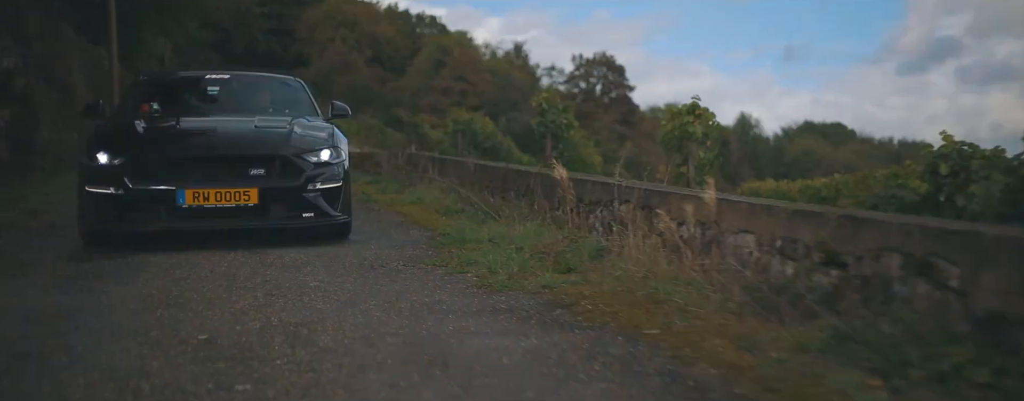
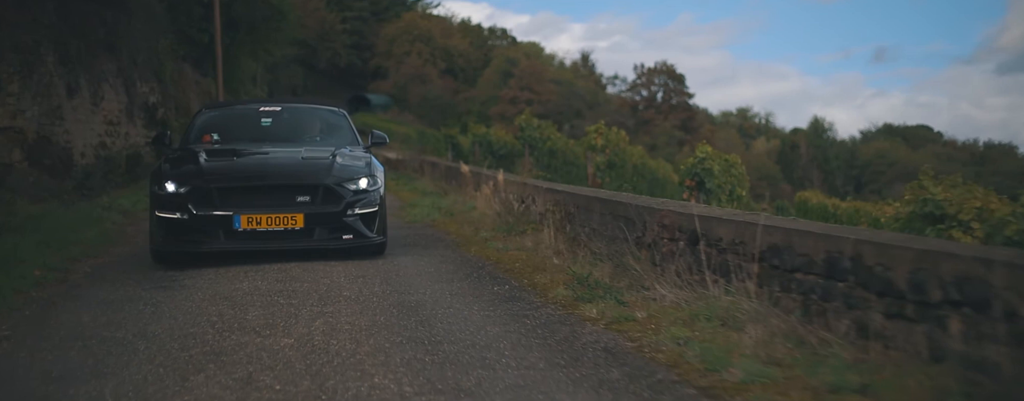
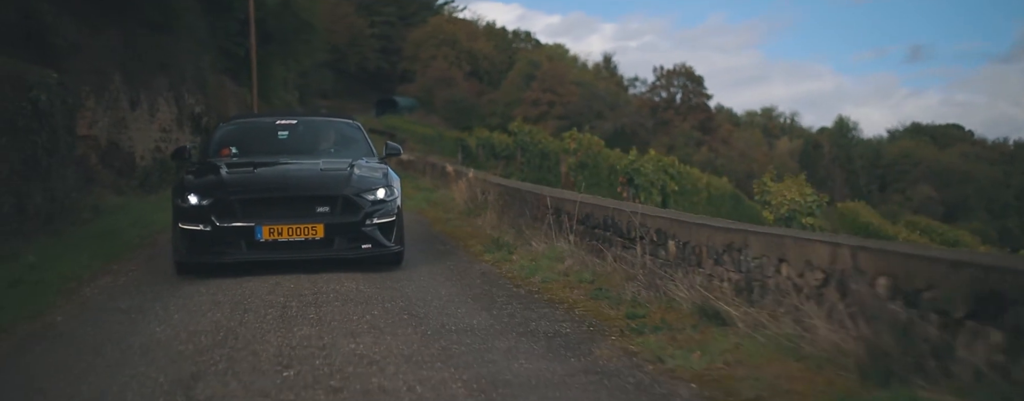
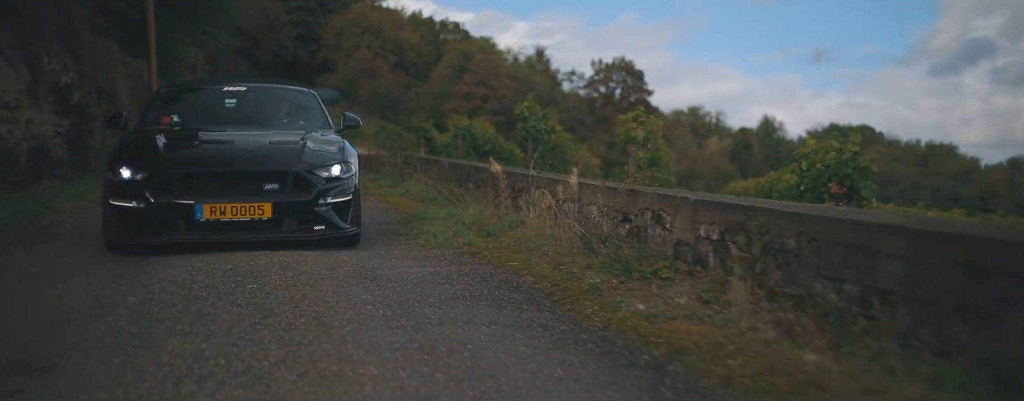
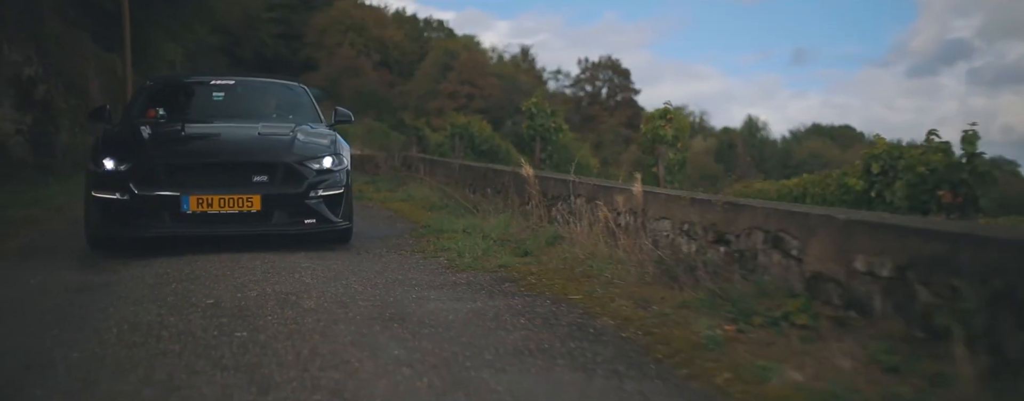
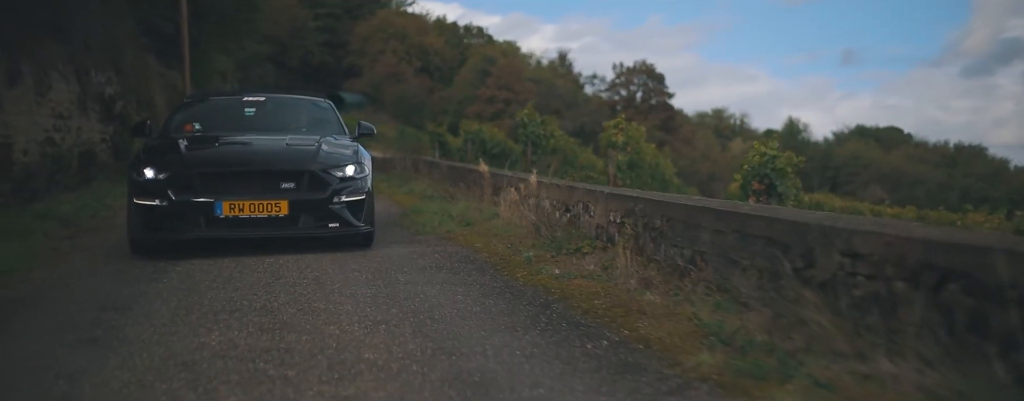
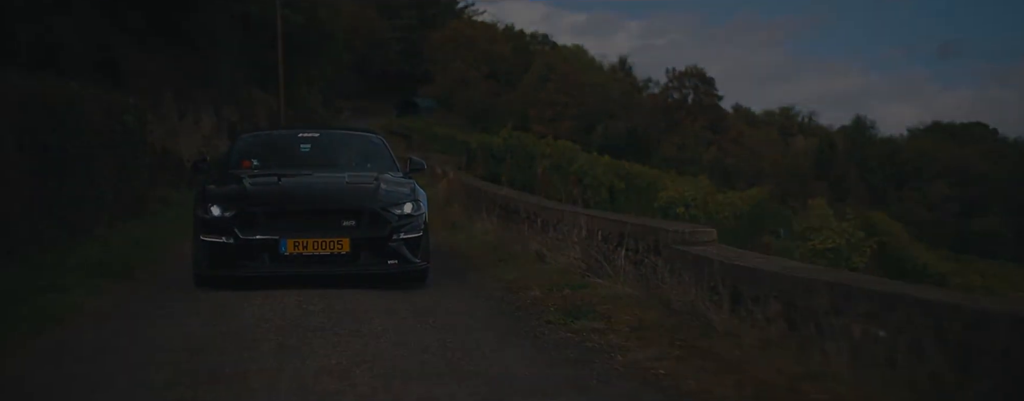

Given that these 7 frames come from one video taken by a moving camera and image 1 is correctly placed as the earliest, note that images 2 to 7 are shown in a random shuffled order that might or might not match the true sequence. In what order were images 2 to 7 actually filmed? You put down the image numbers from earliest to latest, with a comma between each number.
5, 4, 6, 2, 3, 7
